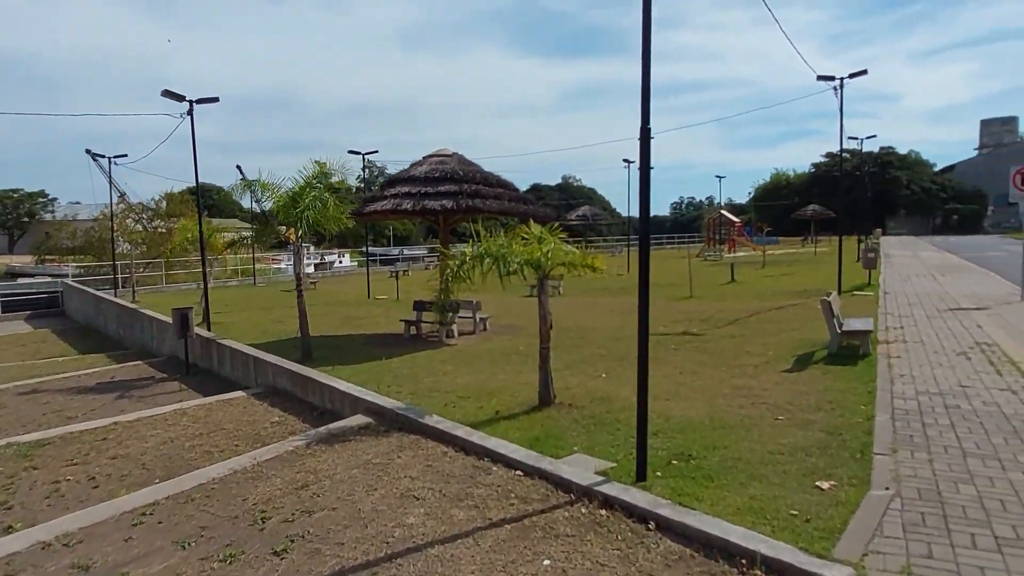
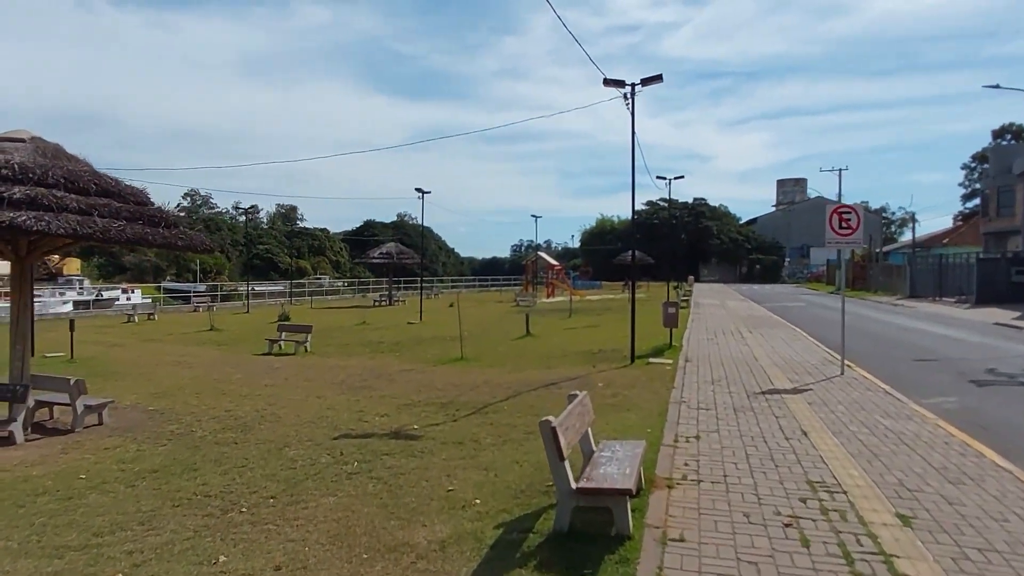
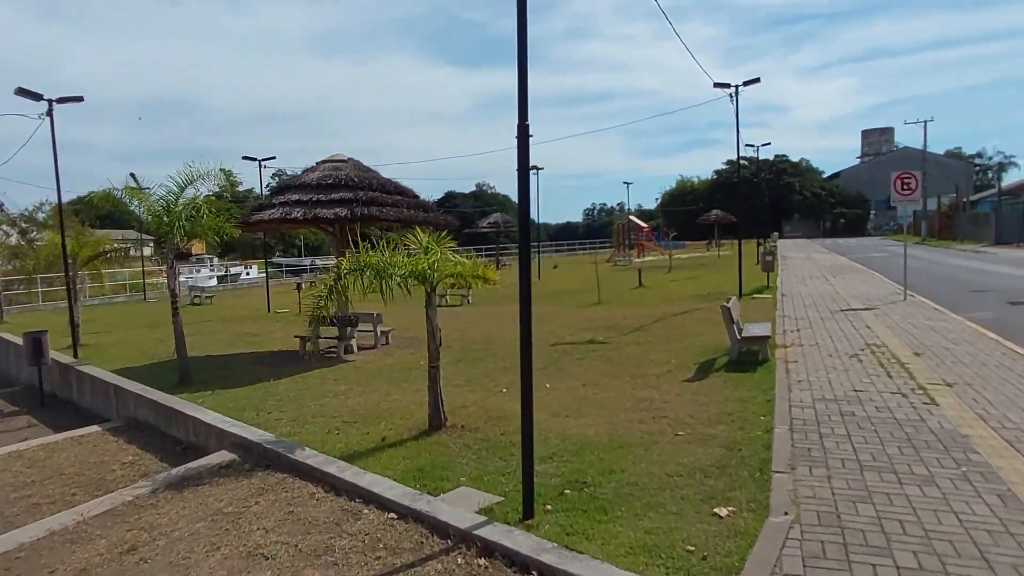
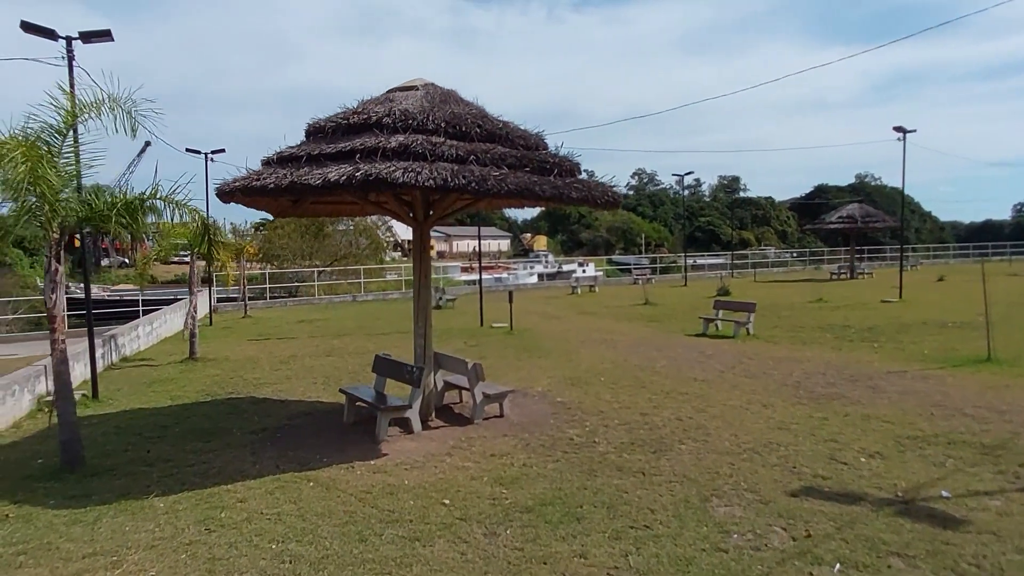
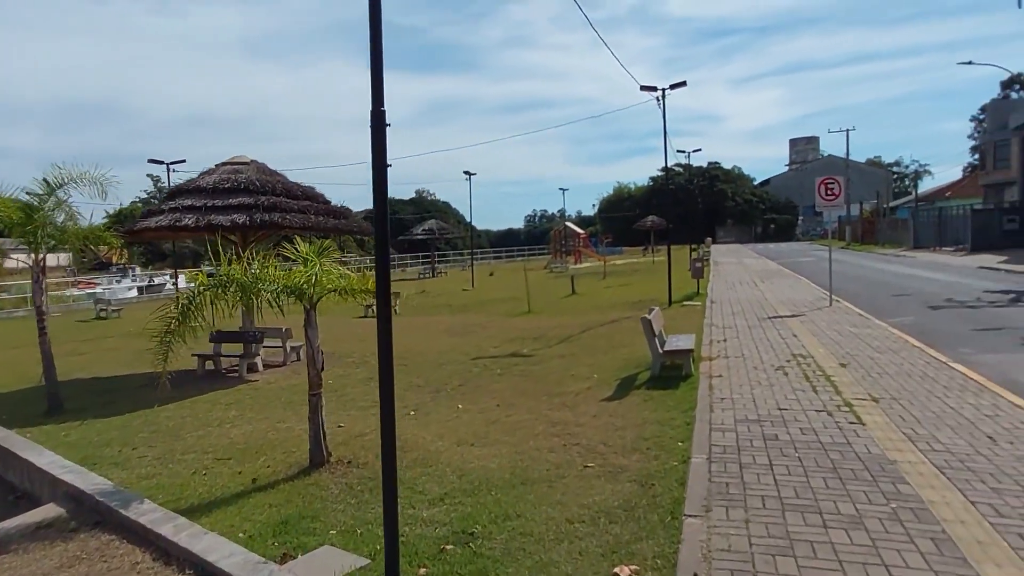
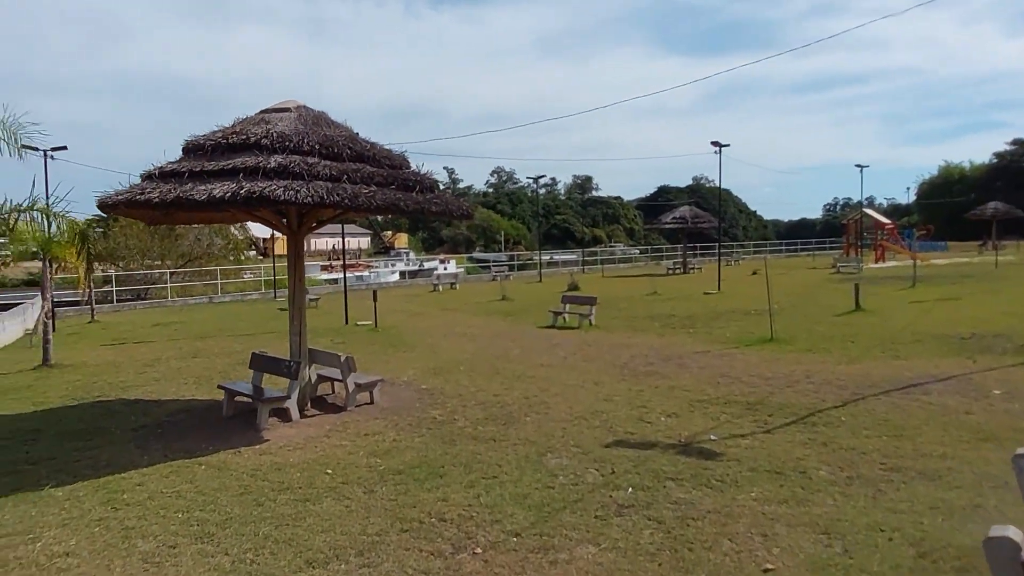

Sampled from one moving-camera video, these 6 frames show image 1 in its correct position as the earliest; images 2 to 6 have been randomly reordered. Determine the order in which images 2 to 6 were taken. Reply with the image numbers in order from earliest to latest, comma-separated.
3, 5, 2, 6, 4
